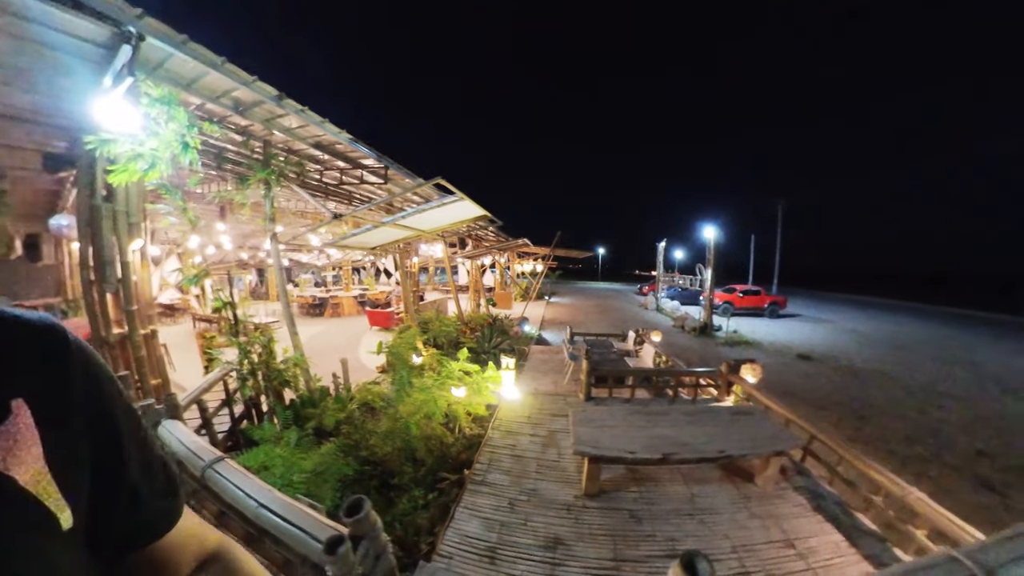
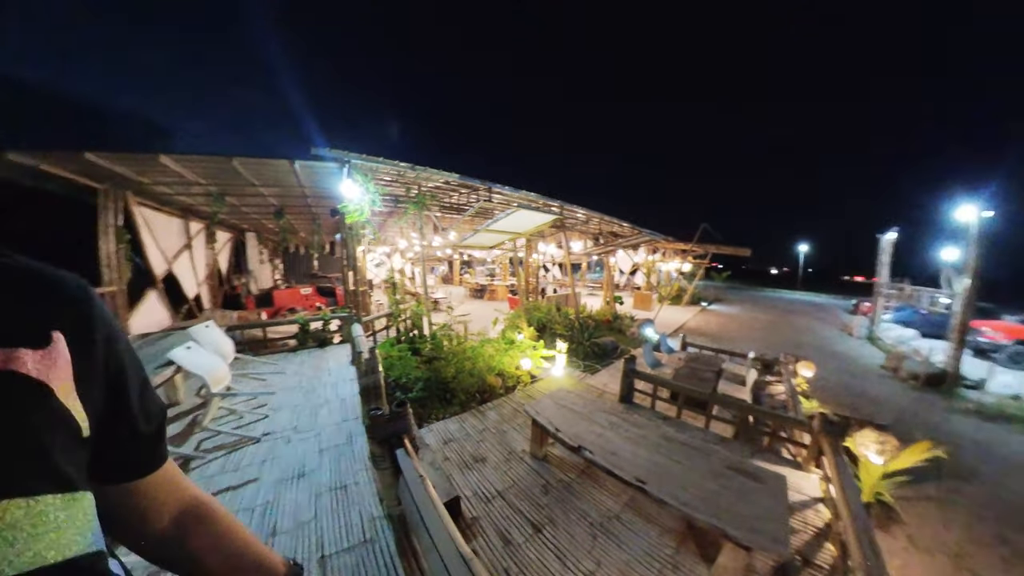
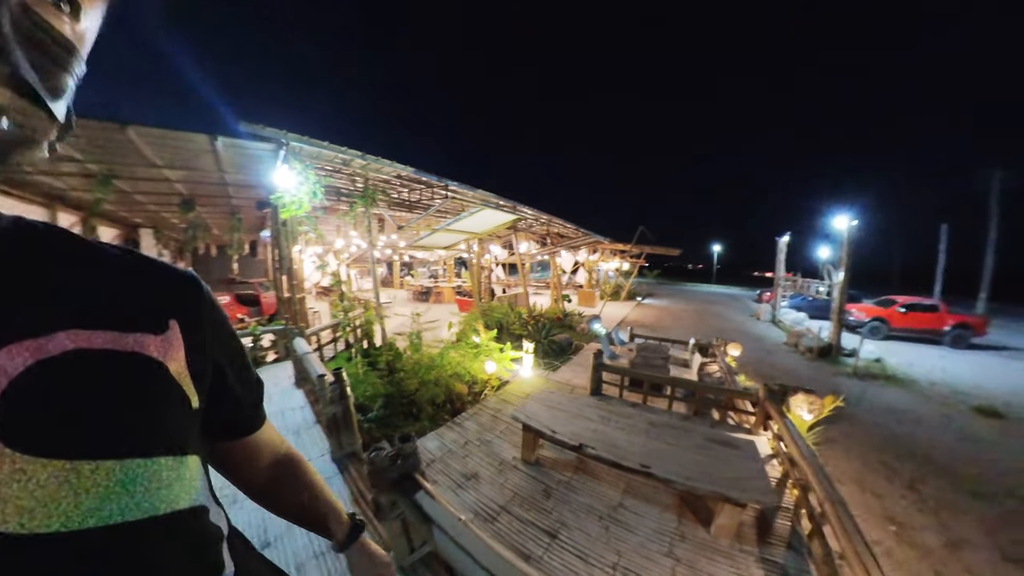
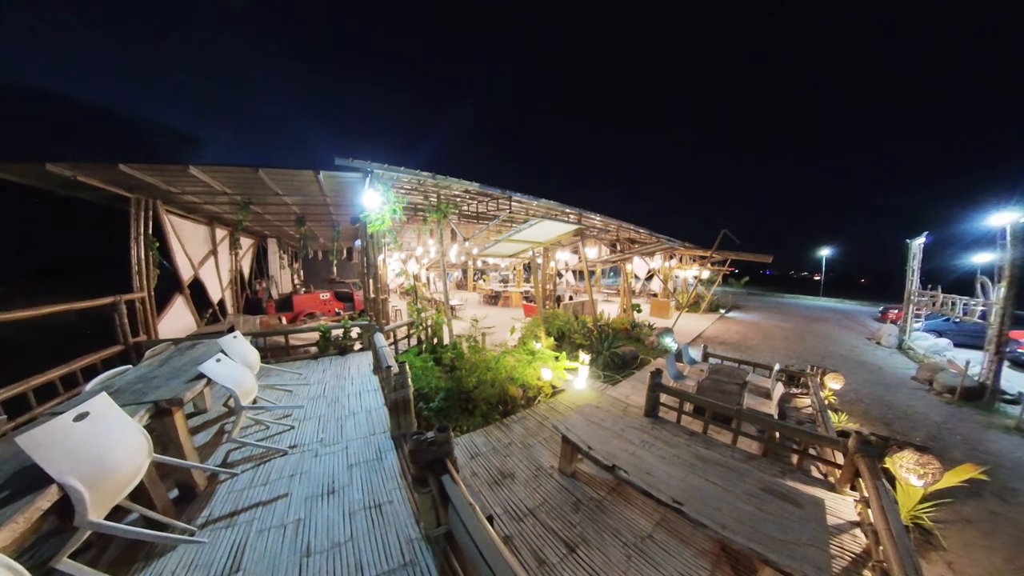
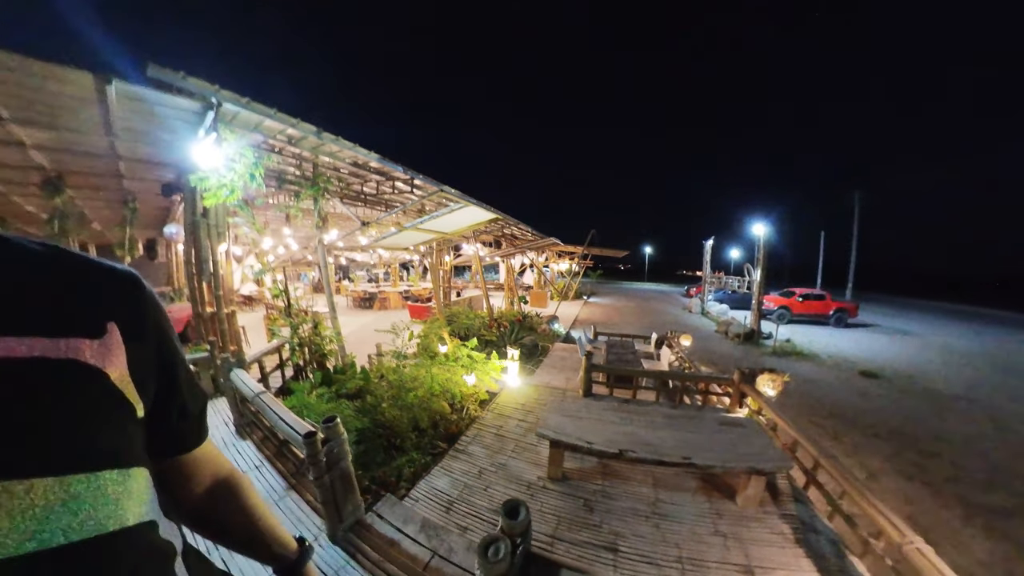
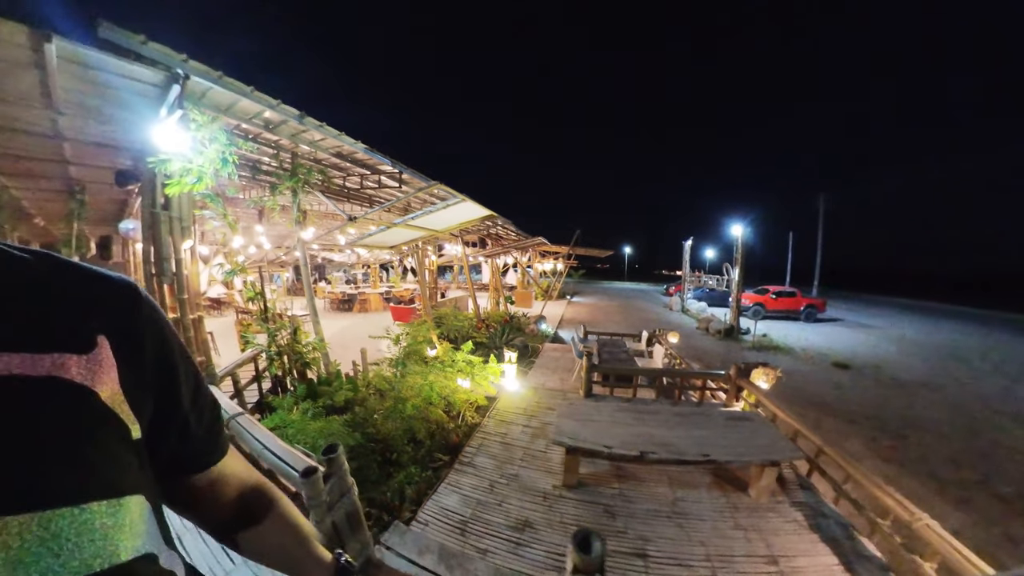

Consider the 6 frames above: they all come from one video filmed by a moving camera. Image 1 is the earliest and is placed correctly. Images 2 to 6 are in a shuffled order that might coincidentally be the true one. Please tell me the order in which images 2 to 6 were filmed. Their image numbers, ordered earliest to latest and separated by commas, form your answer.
6, 5, 3, 2, 4
